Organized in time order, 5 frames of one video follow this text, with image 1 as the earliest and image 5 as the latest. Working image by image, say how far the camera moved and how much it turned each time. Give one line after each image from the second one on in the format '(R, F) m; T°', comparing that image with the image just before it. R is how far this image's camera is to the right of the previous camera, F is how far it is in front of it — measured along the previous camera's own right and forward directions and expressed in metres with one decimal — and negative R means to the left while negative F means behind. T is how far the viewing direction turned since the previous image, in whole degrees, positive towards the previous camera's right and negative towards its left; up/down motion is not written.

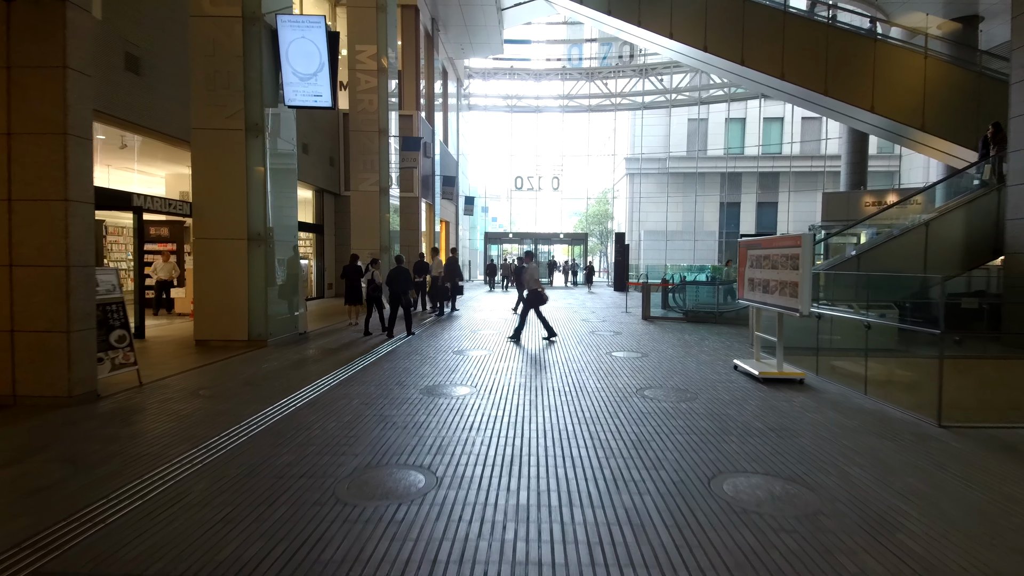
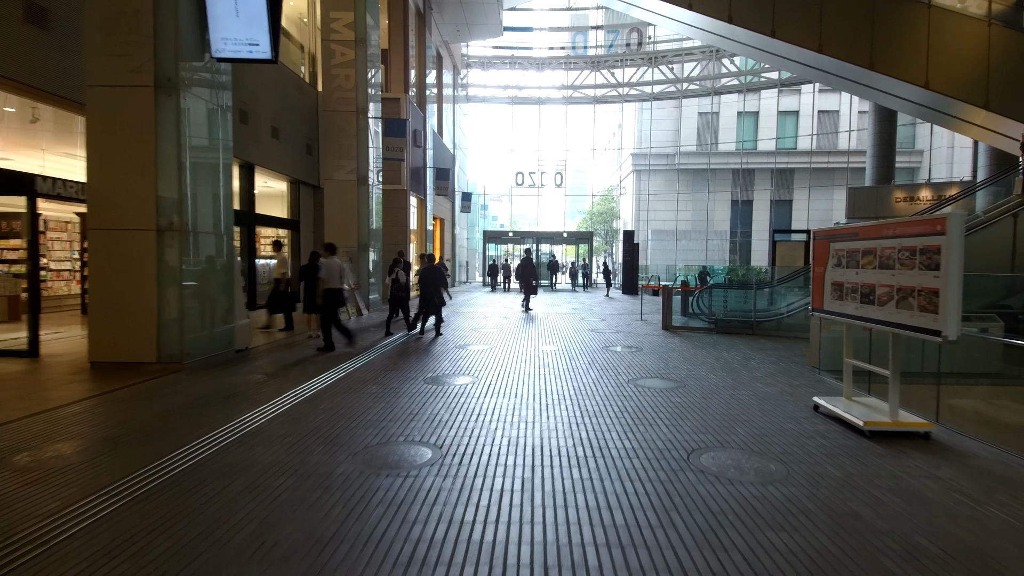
(+0.1, +2.1) m; 0°
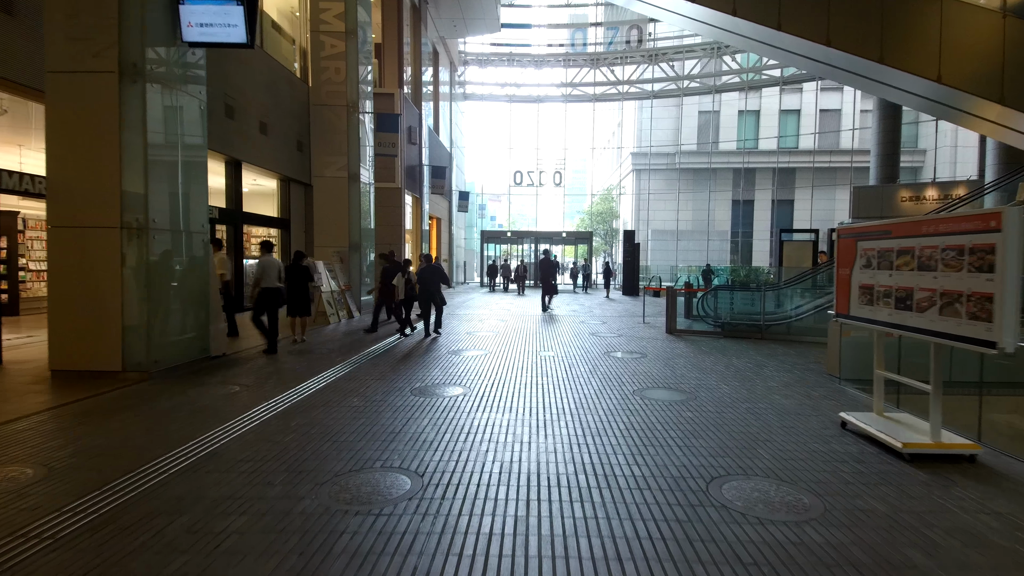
(0.0, +0.5) m; 0°
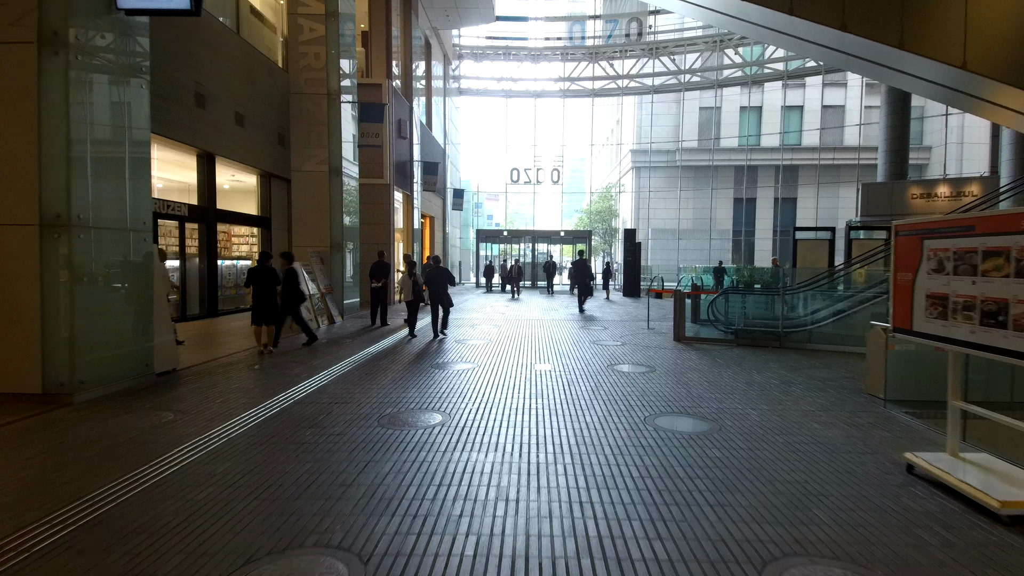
(+0.1, +0.9) m; 0°
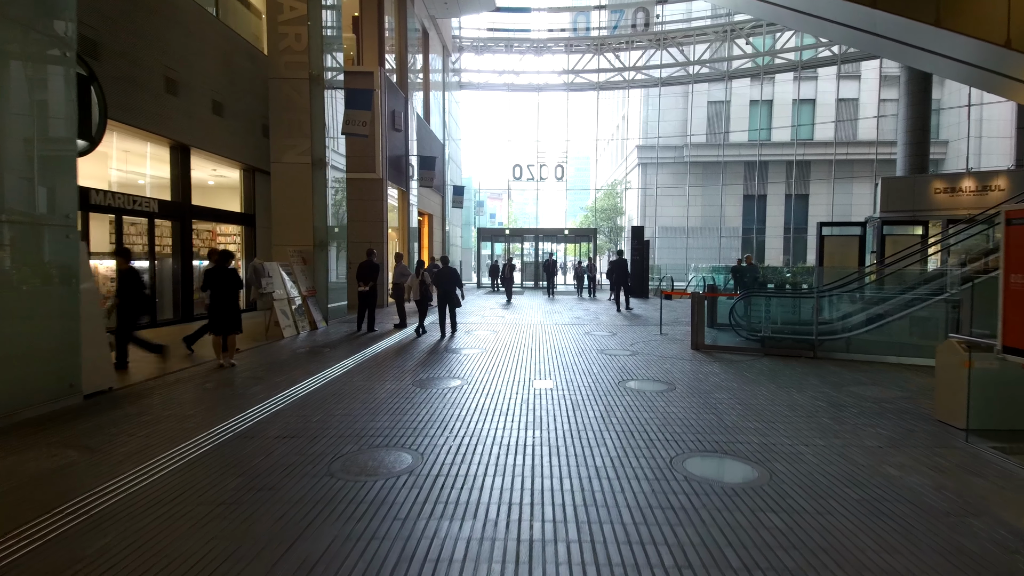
(+0.1, +1.0) m; -1°
